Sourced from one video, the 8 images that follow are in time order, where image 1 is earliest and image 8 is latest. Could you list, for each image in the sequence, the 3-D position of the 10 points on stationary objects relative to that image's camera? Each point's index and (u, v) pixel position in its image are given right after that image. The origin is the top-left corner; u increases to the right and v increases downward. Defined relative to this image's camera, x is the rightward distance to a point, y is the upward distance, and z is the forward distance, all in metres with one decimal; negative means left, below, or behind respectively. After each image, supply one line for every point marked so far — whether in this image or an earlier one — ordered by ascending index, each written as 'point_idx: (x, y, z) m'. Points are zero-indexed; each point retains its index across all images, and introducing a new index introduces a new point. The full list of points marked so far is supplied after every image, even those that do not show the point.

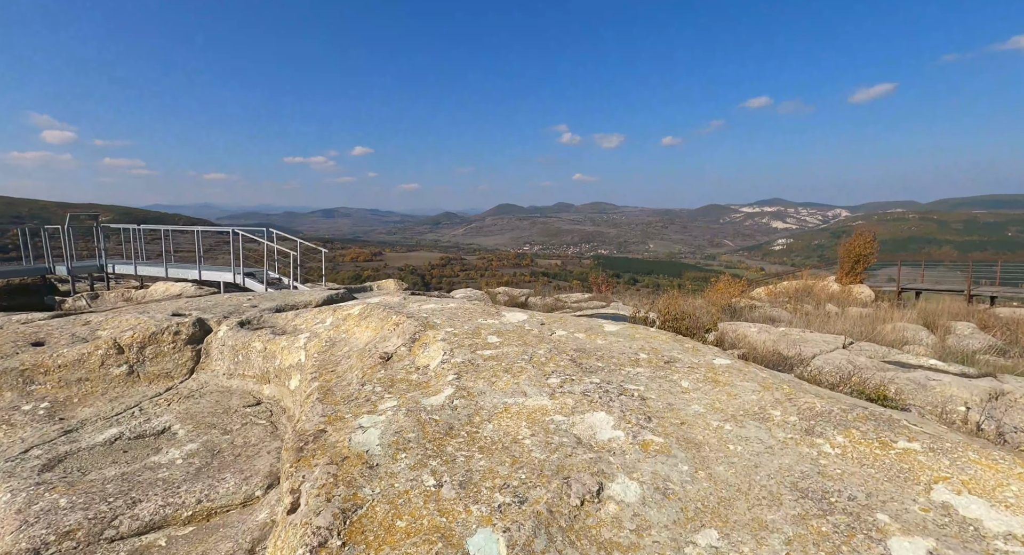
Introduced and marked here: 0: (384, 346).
0: (-0.8, -0.4, +3.1) m
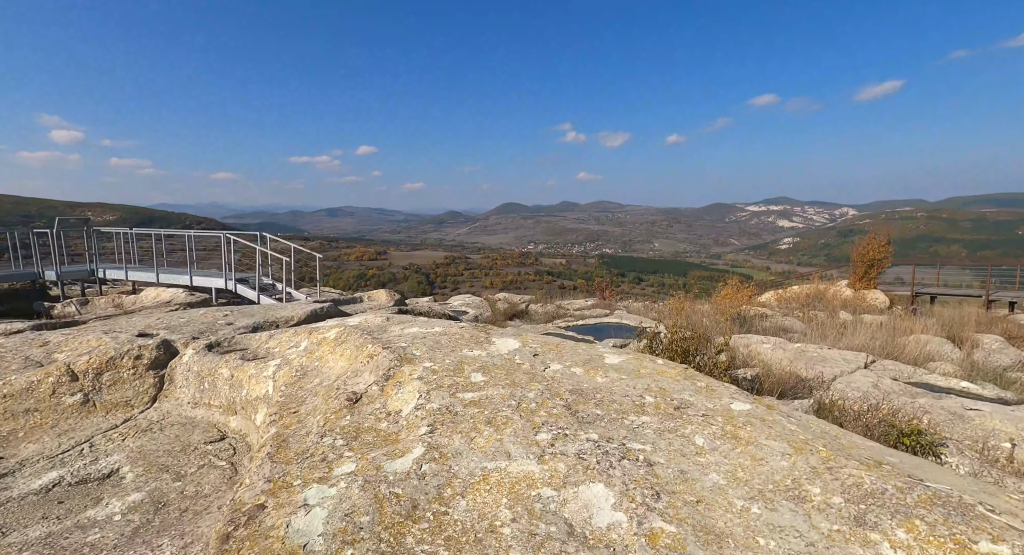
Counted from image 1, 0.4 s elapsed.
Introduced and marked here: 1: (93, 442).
0: (-0.9, -0.6, +2.7) m
1: (-2.8, -1.1, +3.2) m
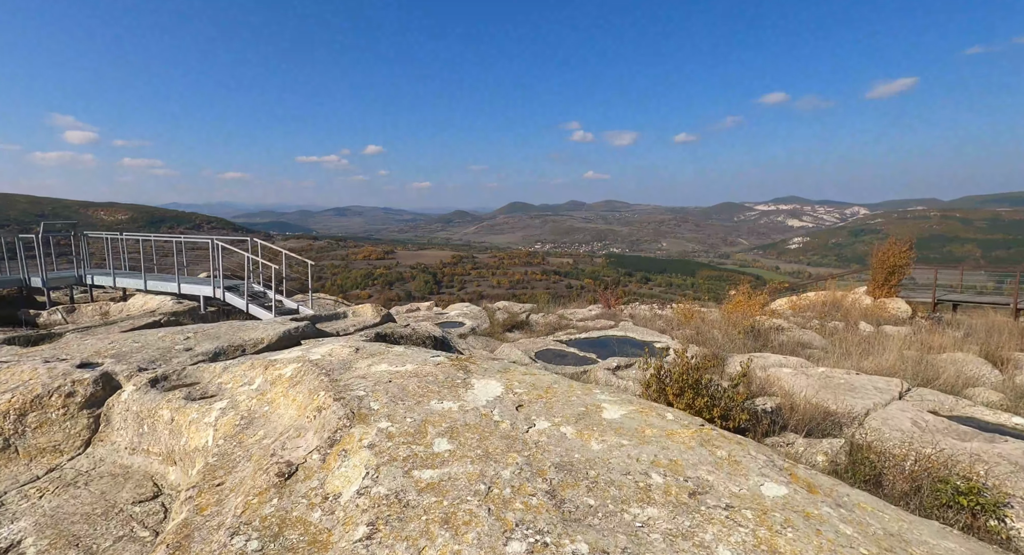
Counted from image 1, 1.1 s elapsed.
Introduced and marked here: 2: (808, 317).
0: (-1.0, -0.8, +2.2) m
1: (-2.9, -1.3, +2.8) m
2: (+6.5, -0.8, +10.7) m
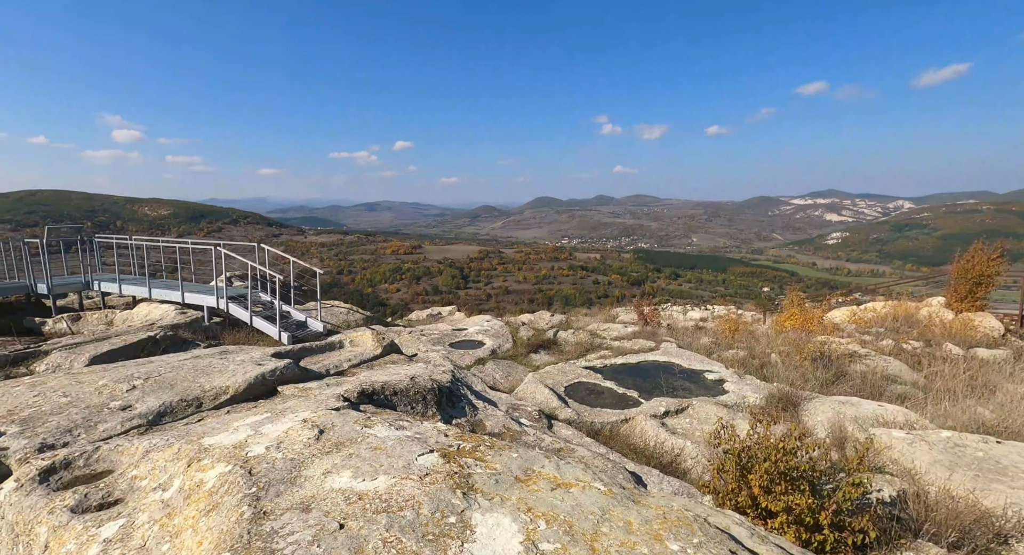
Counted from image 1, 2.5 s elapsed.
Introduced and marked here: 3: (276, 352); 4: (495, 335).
0: (-0.9, -1.1, +1.2) m
1: (-2.8, -1.5, +1.9) m
2: (+7.0, -1.1, +9.3) m
3: (-2.3, -0.8, +4.8) m
4: (-0.3, -1.0, +8.5) m
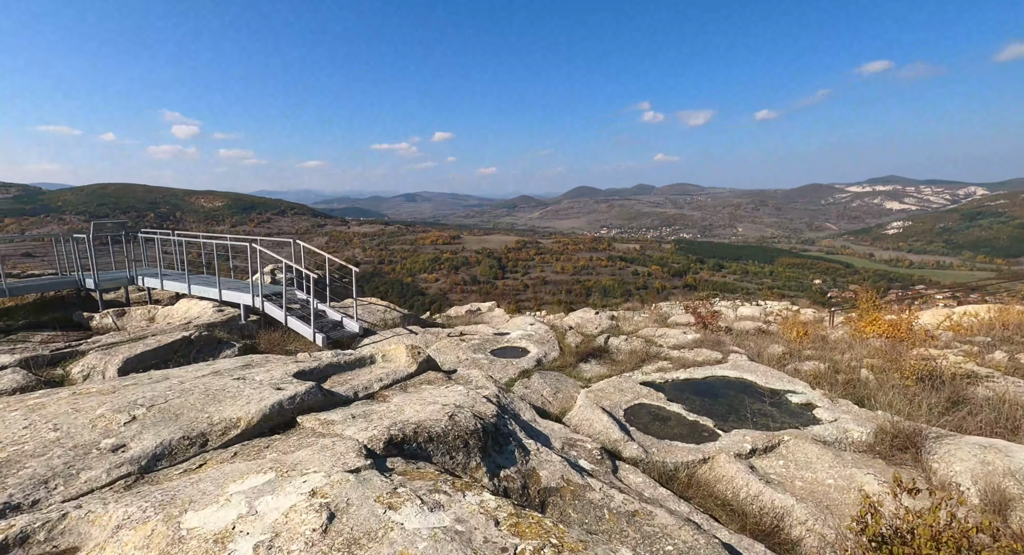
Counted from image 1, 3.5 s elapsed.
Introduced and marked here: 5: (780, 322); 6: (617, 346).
0: (-0.7, -1.2, +0.6) m
1: (-2.6, -1.7, +1.4) m
2: (+7.8, -1.1, +8.0) m
3: (-1.9, -0.8, +4.3) m
4: (+0.5, -1.0, +7.8) m
5: (+7.3, -1.2, +13.4) m
6: (+1.7, -1.1, +7.9) m
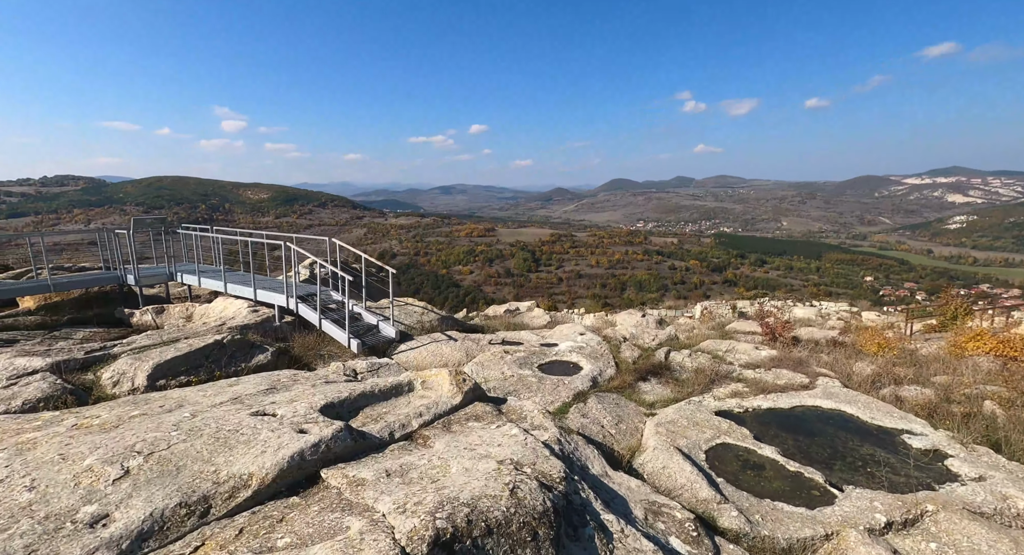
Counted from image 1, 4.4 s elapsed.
0: (-0.5, -1.4, -0.1) m
1: (-2.3, -1.8, +0.9) m
2: (+8.5, -1.3, +6.7) m
3: (-1.4, -0.9, +3.7) m
4: (+1.2, -1.1, +7.1) m
5: (+8.4, -1.3, +12.2) m
6: (+2.4, -1.2, +7.0) m
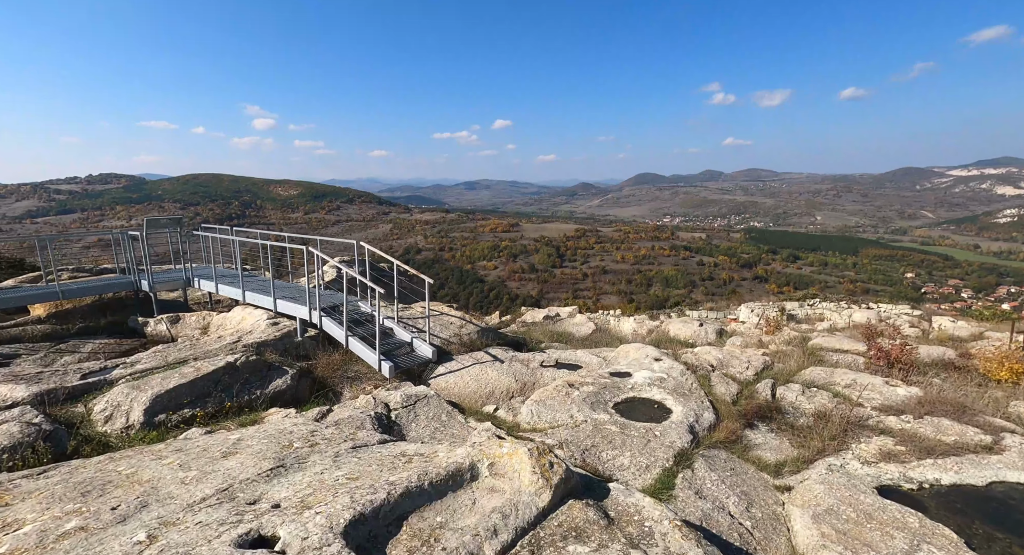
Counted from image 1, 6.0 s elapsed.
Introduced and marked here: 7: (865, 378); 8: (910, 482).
0: (-0.1, -1.6, -1.4) m
1: (-1.8, -2.1, -0.4) m
2: (+9.2, -1.5, +5.0) m
3: (-0.8, -1.2, +2.4) m
4: (+2.0, -1.3, +5.7) m
5: (+9.4, -1.5, +10.4) m
6: (+3.2, -1.4, +5.6) m
7: (+4.5, -1.3, +6.2) m
8: (+3.3, -1.7, +4.1) m
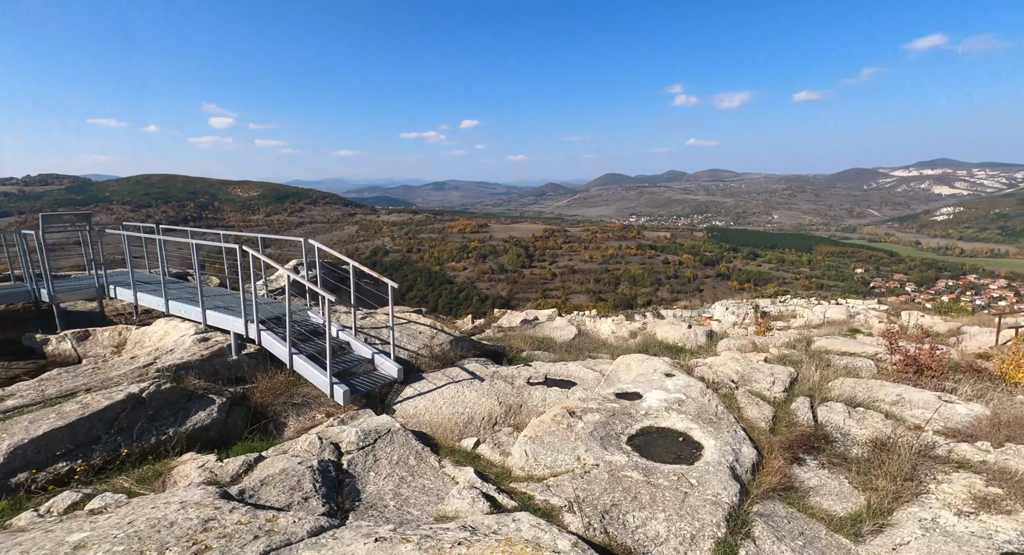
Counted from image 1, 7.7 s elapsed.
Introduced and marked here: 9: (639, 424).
0: (+0.2, -1.7, -2.6) m
1: (-1.5, -2.1, -1.7) m
2: (+9.1, -1.4, +4.3) m
3: (-0.7, -1.2, +1.1) m
4: (+1.8, -1.3, +4.6) m
5: (+9.0, -1.4, +9.8) m
6: (+3.1, -1.4, +4.6) m
7: (+4.3, -1.2, +5.3) m
8: (+3.3, -1.7, +3.1) m
9: (+1.2, -1.4, +4.6) m
